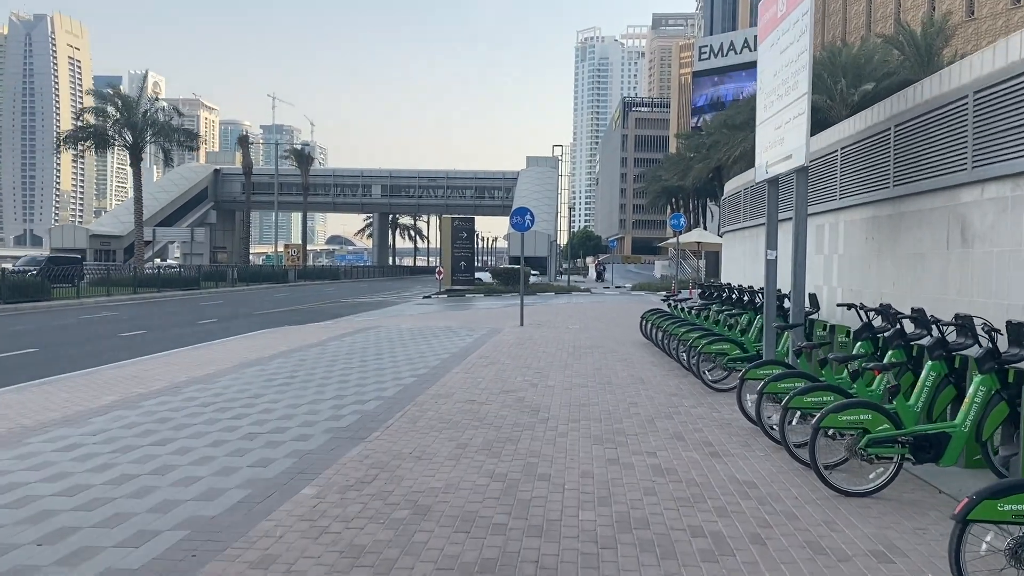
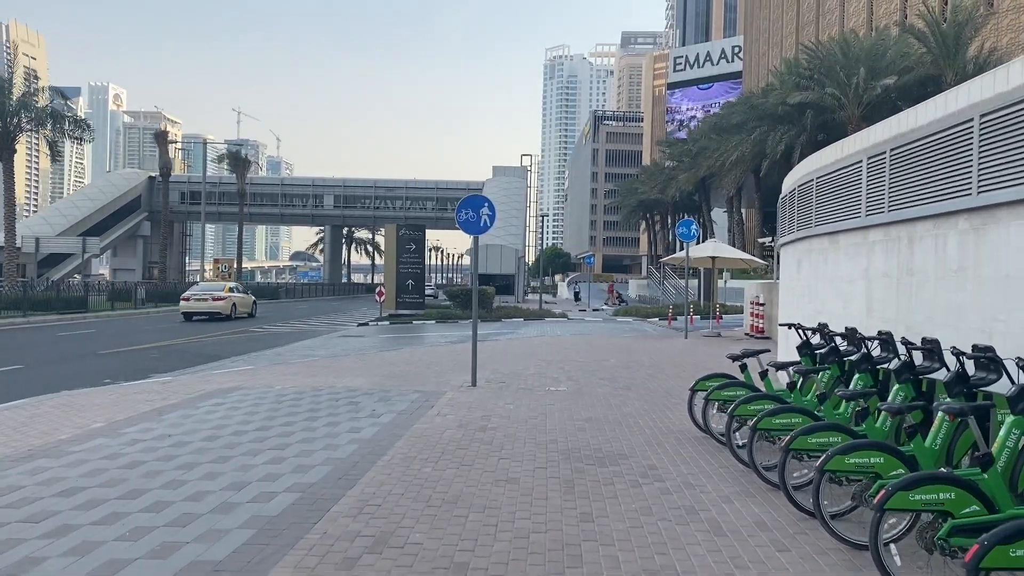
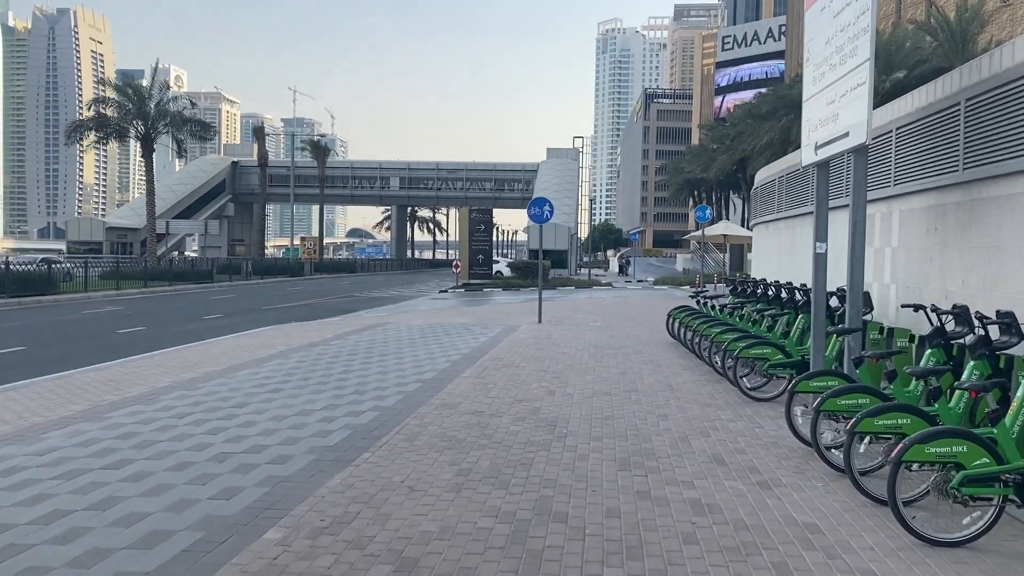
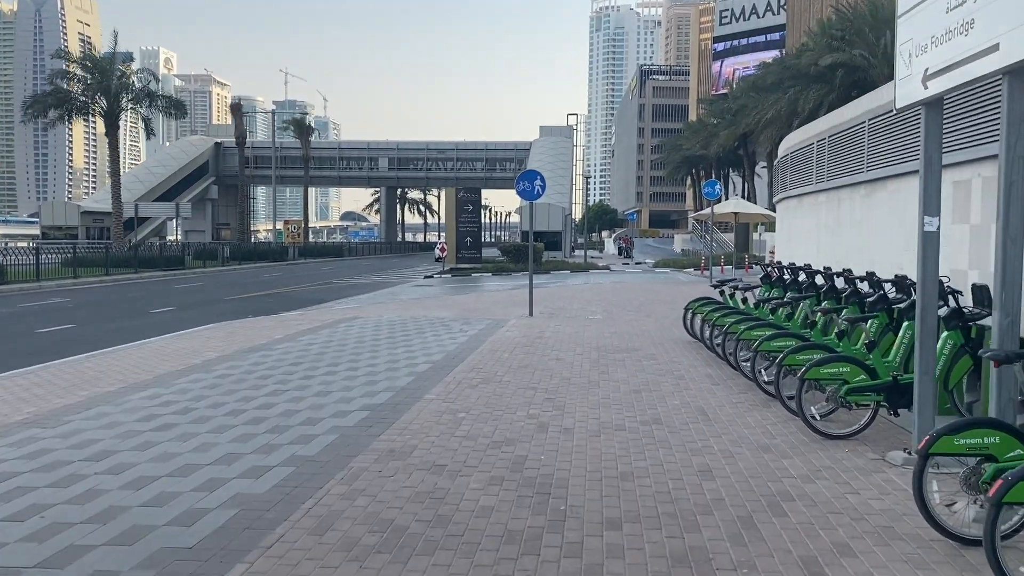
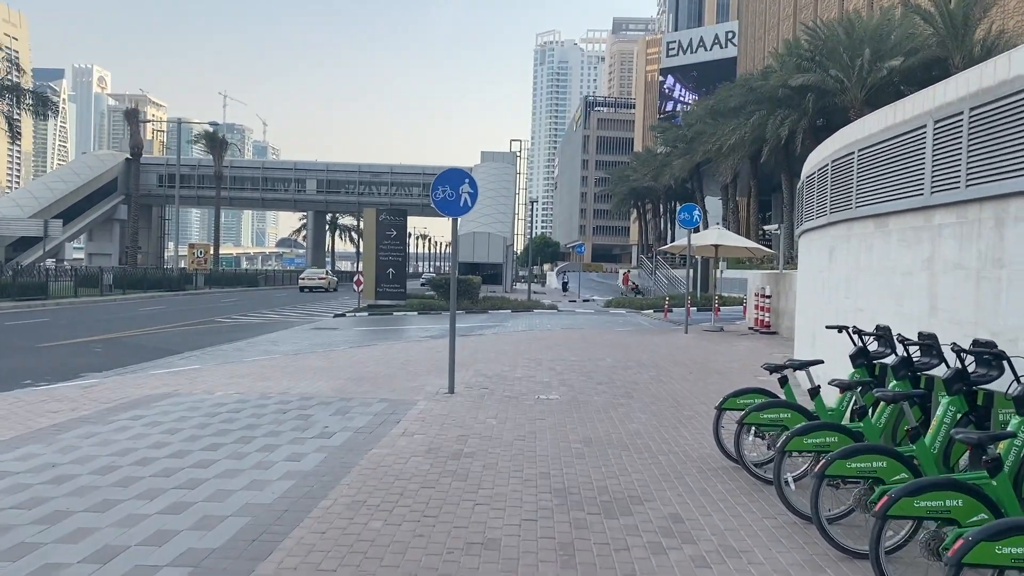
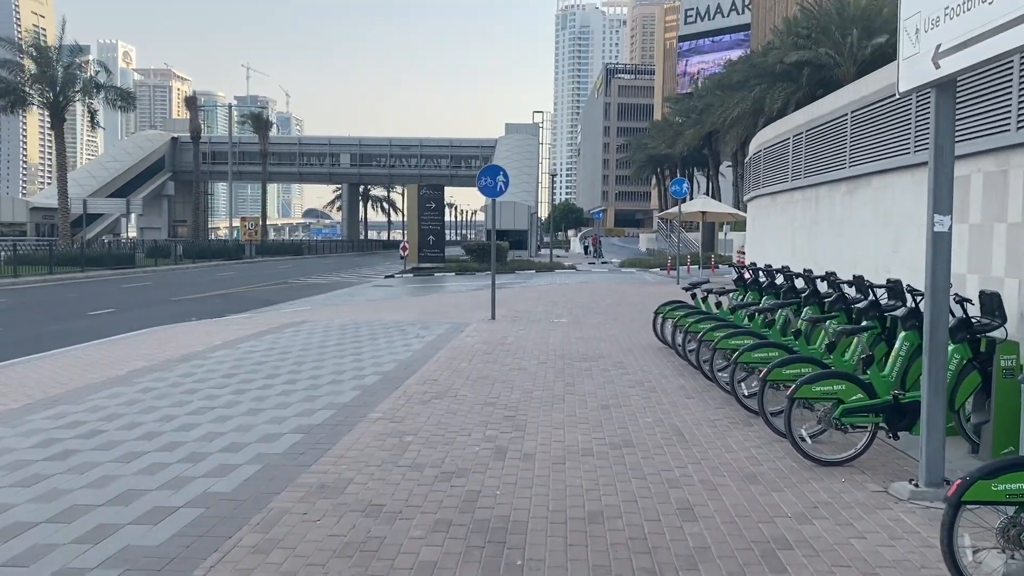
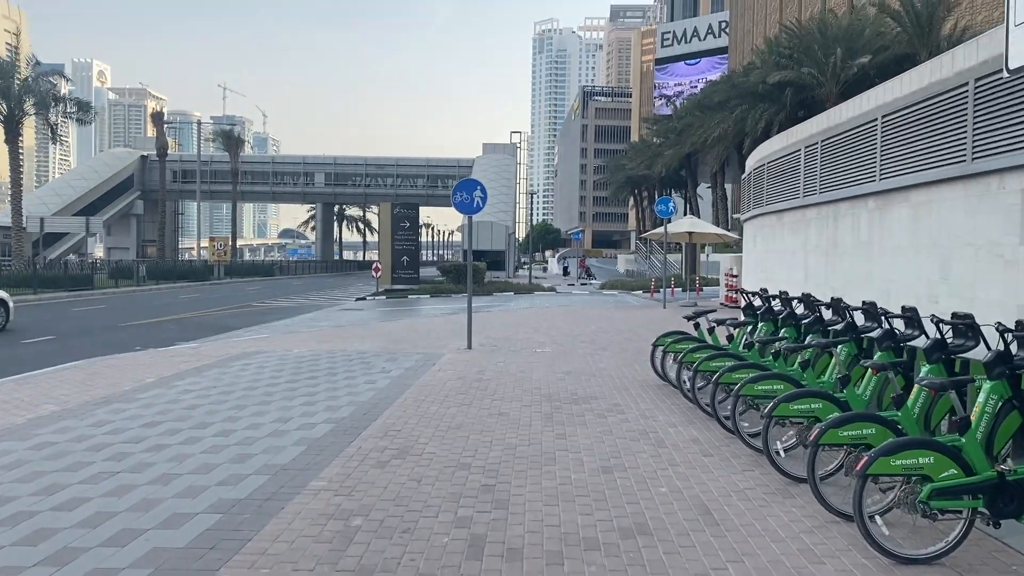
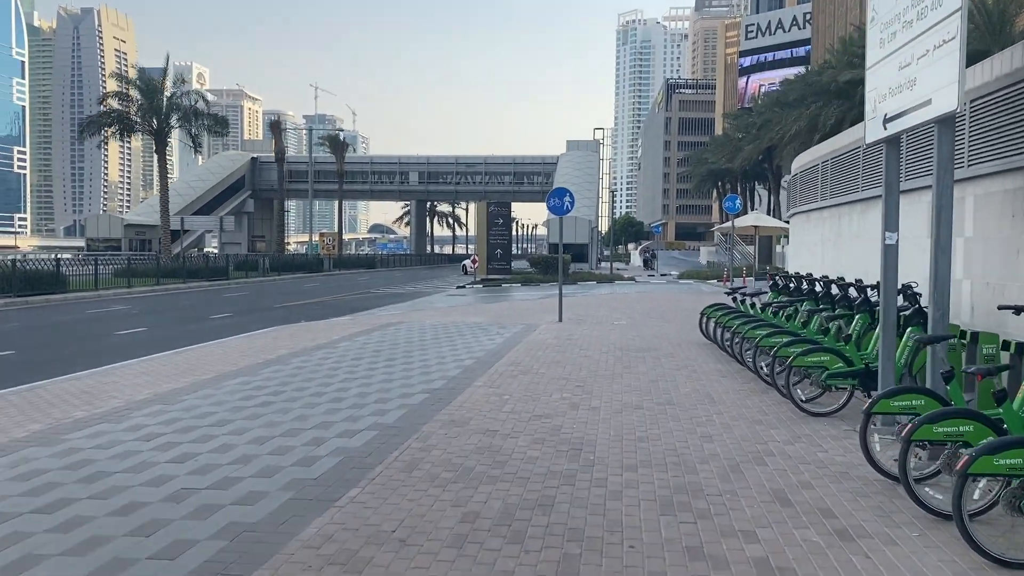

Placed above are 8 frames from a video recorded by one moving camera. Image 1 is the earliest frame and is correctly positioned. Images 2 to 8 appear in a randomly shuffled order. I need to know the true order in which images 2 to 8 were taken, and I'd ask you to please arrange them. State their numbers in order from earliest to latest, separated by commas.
3, 8, 4, 6, 7, 2, 5
